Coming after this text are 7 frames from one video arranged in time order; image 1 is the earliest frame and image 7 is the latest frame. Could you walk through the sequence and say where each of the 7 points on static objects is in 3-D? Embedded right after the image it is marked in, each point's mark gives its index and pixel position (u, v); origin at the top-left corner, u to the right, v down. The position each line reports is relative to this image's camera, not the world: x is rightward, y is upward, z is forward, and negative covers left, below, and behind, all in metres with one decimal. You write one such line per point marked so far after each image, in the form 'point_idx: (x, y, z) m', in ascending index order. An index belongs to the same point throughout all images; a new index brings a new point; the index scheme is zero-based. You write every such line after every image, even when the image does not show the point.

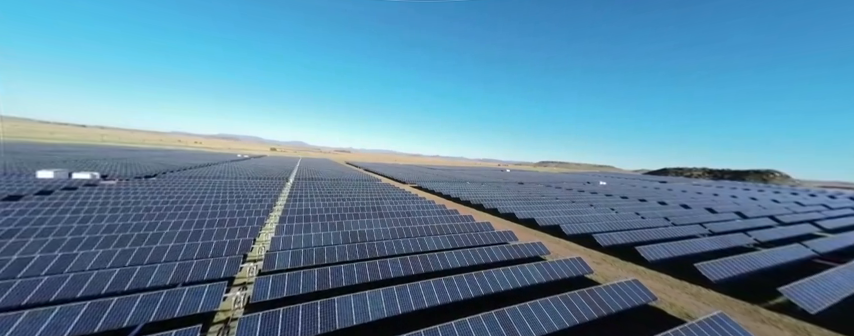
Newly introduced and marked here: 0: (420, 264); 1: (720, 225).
0: (-0.2, -3.4, +9.0) m
1: (+22.4, -4.3, +18.9) m
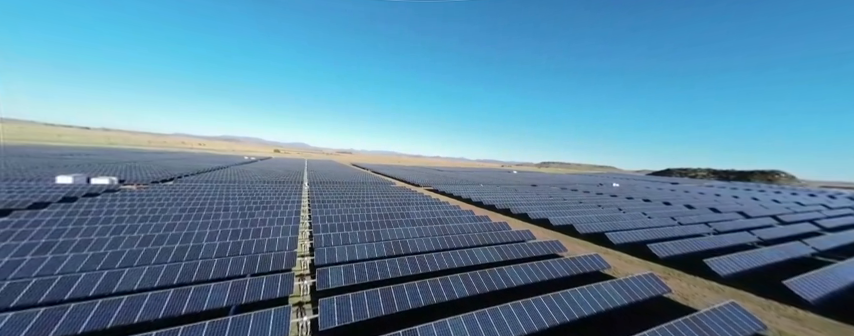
0: (+1.9, -3.7, +8.3) m
1: (+24.6, -4.5, +18.0) m
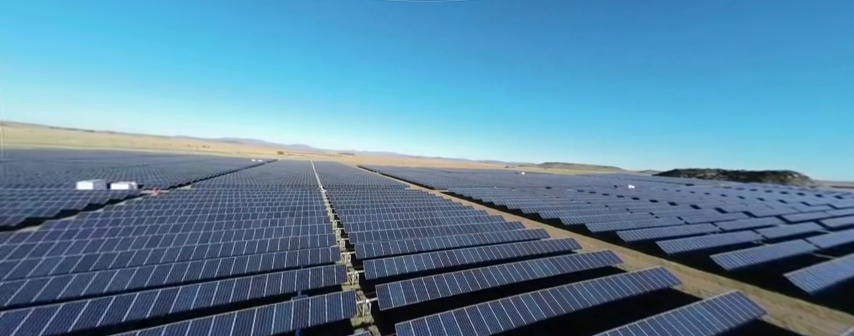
0: (+3.9, -4.0, +7.6) m
1: (+26.8, -4.8, +17.0) m
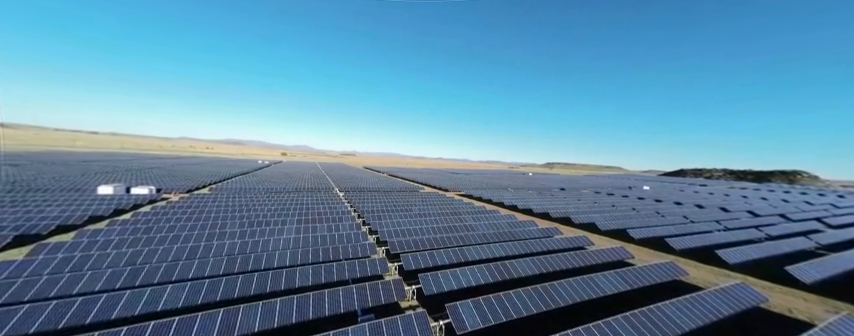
0: (+6.0, -4.2, +6.8) m
1: (+29.0, -4.9, +16.0) m
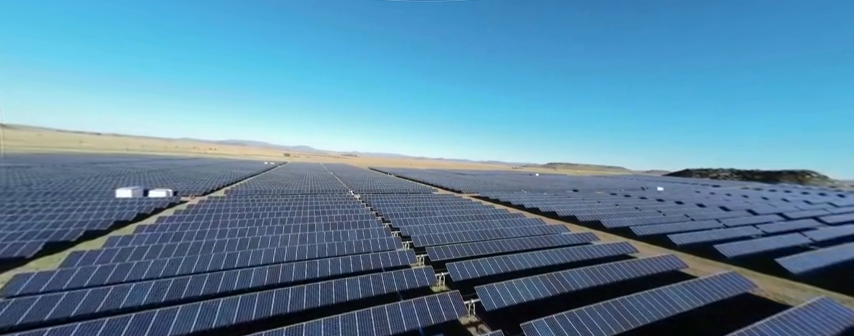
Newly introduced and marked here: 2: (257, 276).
0: (+7.9, -4.3, +6.1) m
1: (+31.0, -5.1, +15.1) m
2: (-6.0, -3.8, +8.8) m
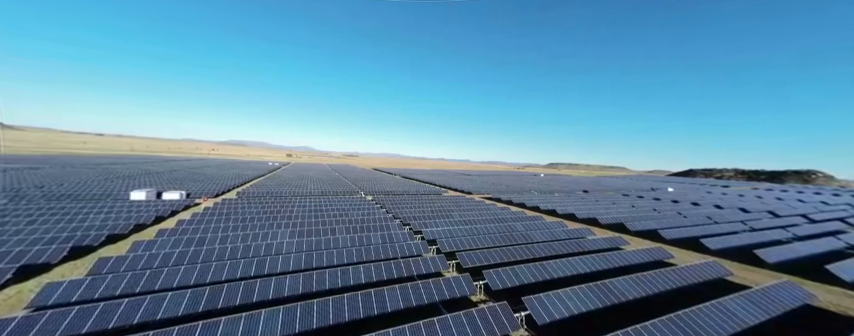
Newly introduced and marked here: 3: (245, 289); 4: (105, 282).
0: (+9.3, -4.5, +5.6) m
1: (+32.5, -5.2, +14.4) m
2: (-4.5, -3.9, +8.4) m
3: (-5.6, -3.8, +7.7) m
4: (-9.3, -3.4, +7.2) m
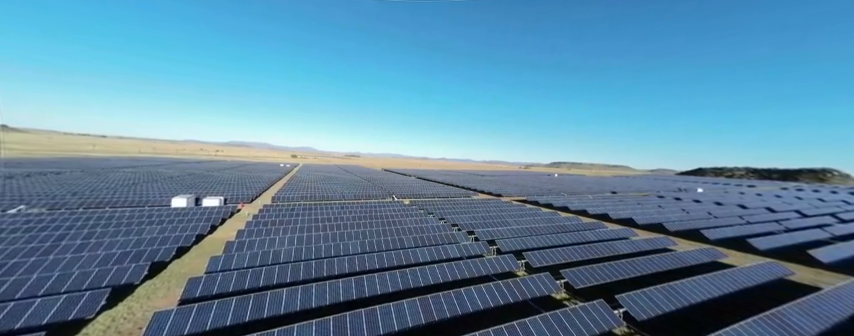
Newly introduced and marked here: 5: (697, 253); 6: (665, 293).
0: (+13.5, -4.7, +4.2) m
1: (+36.8, -5.3, +12.6) m
2: (-0.3, -4.2, +7.1) m
3: (-1.4, -4.1, +6.4) m
4: (-5.1, -3.7, +6.0) m
5: (+14.7, -4.7, +13.8) m
6: (+8.6, -4.6, +9.1) m
